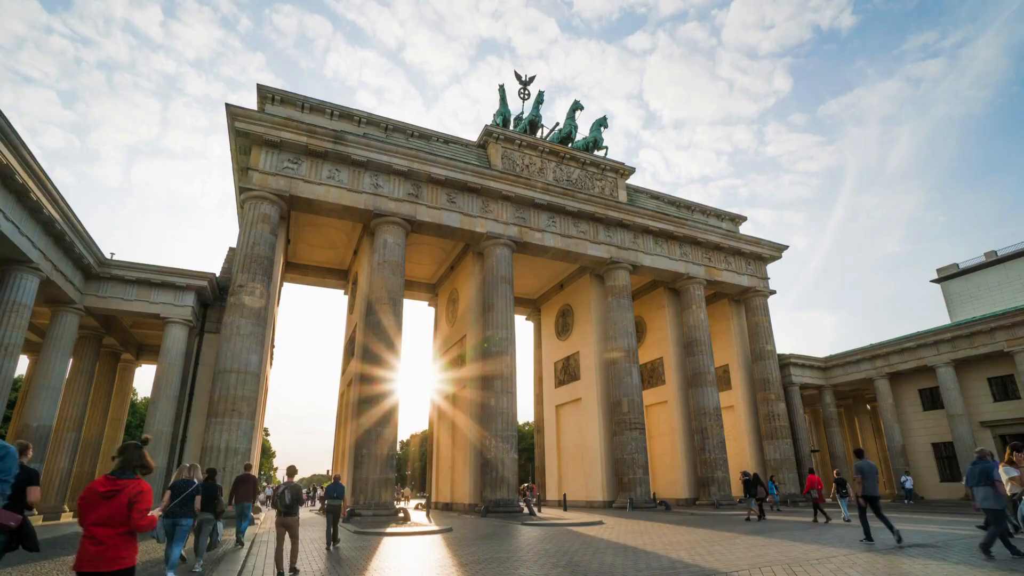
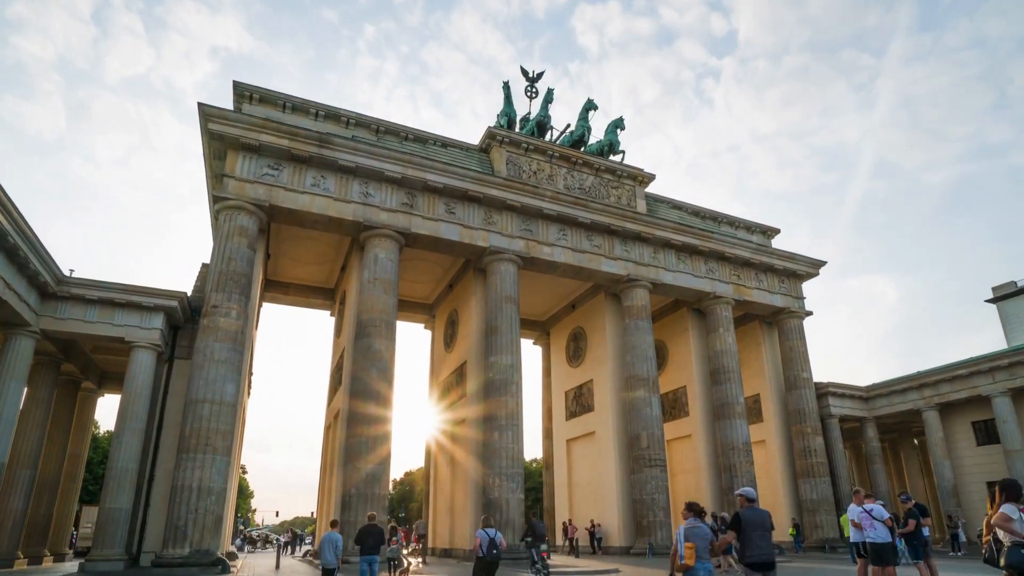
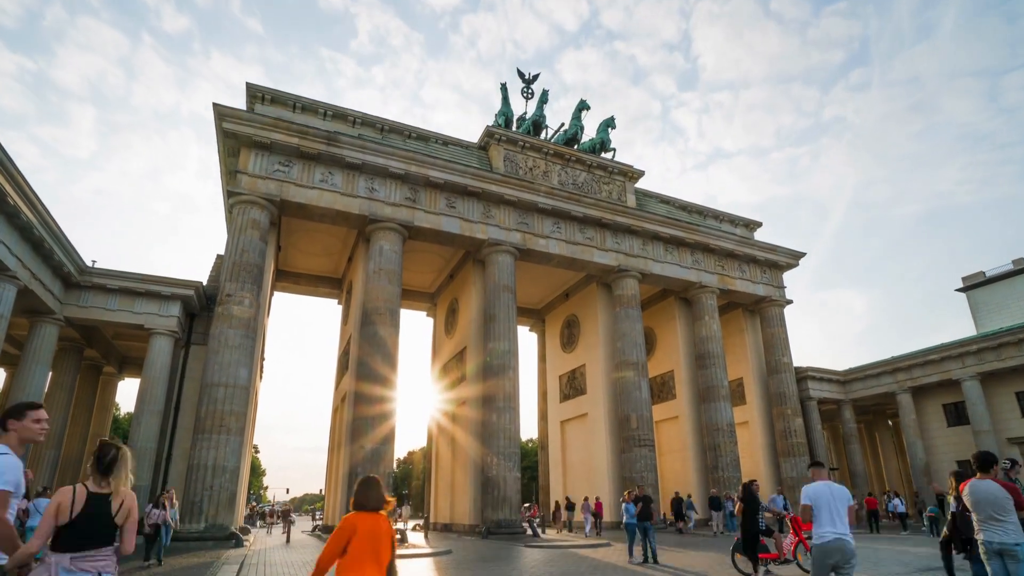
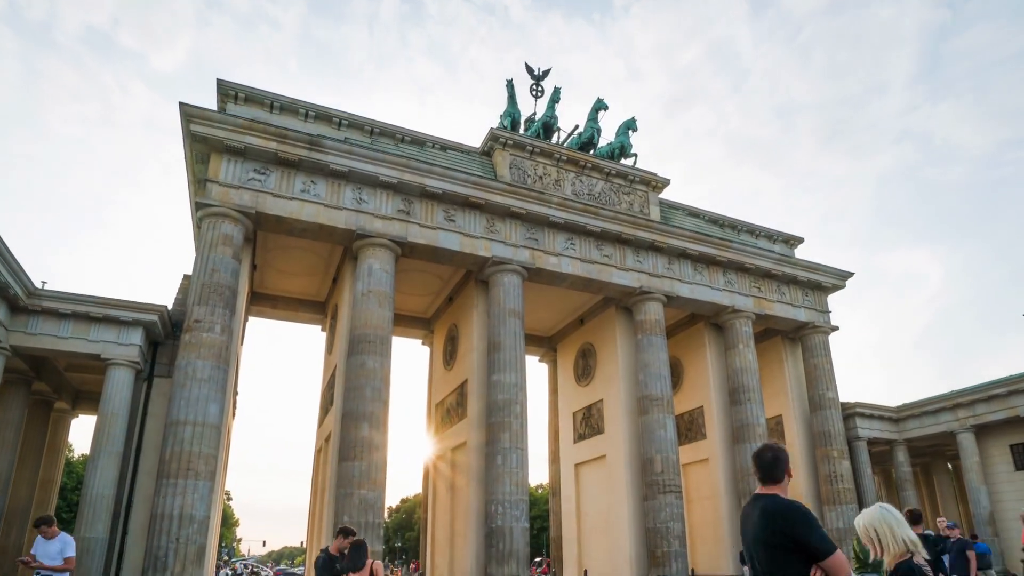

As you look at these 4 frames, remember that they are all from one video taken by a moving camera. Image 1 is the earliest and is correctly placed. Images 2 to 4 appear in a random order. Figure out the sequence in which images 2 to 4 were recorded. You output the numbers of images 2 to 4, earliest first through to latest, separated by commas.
3, 2, 4
